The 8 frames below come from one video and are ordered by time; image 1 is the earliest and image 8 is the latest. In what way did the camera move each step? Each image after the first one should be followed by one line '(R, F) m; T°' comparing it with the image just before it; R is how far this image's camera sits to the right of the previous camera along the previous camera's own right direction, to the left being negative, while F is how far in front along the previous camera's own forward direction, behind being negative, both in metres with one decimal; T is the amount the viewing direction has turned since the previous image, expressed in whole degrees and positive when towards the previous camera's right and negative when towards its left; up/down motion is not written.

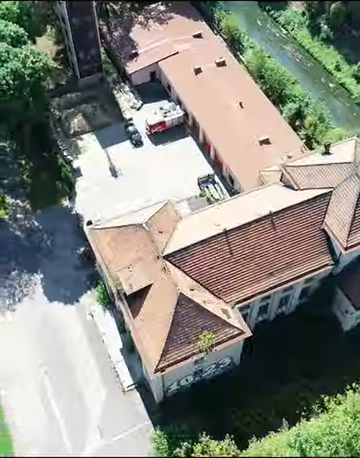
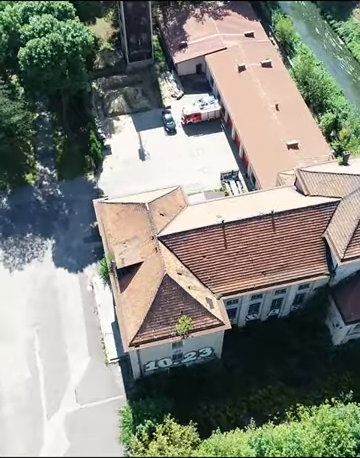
(+5.1, -0.6) m; -6°
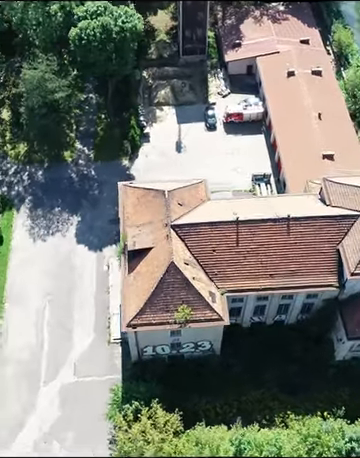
(+3.3, -0.4) m; -5°
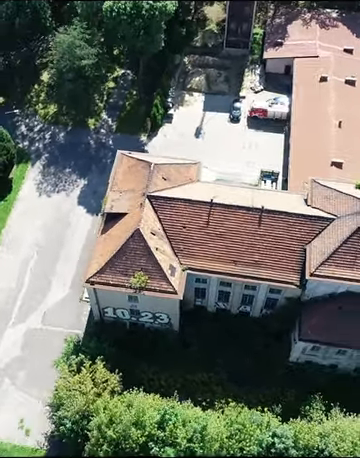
(+8.6, -0.9) m; -7°
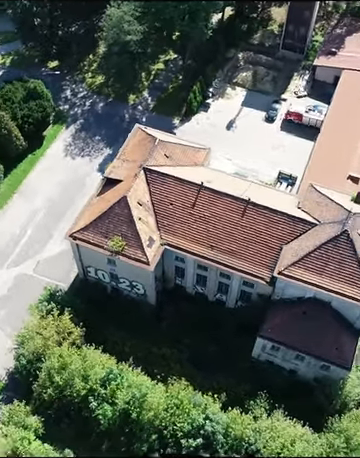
(+8.2, -0.9) m; -8°
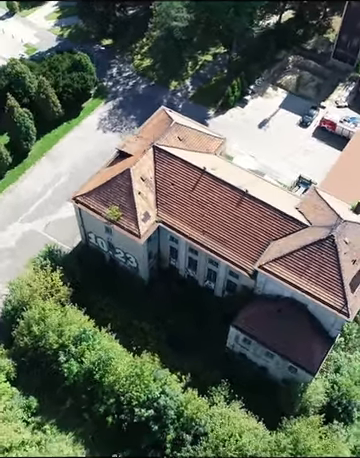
(+6.3, -0.9) m; -7°
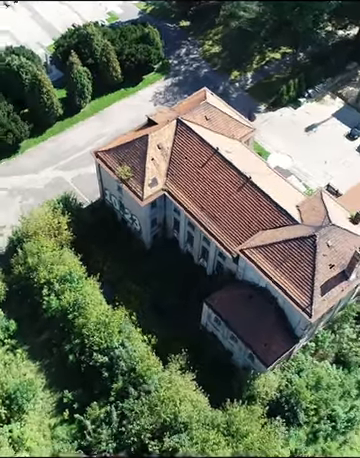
(+8.4, -1.2) m; -9°
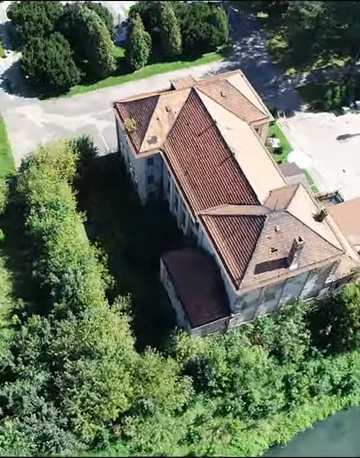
(+12.5, -1.8) m; -10°
